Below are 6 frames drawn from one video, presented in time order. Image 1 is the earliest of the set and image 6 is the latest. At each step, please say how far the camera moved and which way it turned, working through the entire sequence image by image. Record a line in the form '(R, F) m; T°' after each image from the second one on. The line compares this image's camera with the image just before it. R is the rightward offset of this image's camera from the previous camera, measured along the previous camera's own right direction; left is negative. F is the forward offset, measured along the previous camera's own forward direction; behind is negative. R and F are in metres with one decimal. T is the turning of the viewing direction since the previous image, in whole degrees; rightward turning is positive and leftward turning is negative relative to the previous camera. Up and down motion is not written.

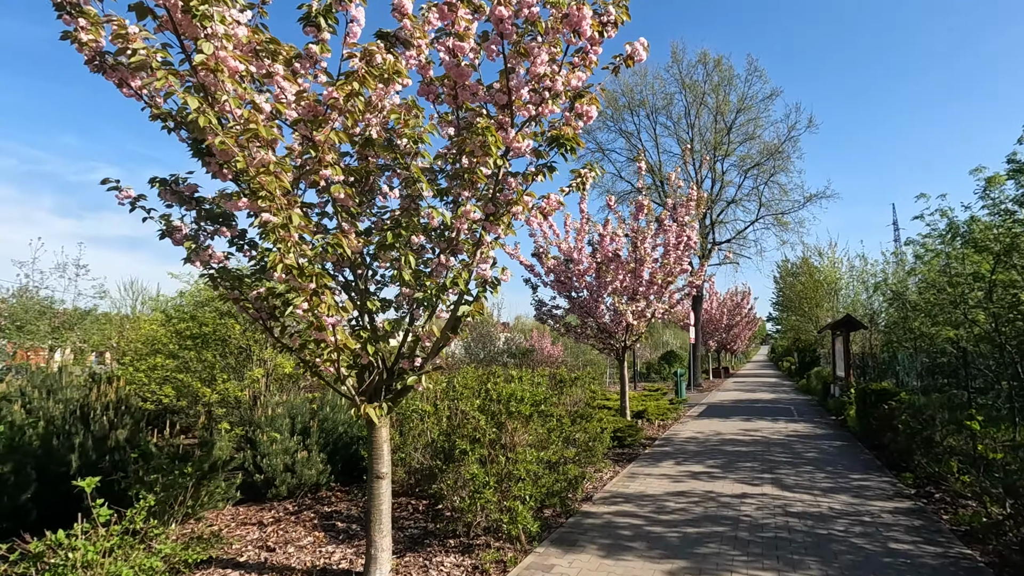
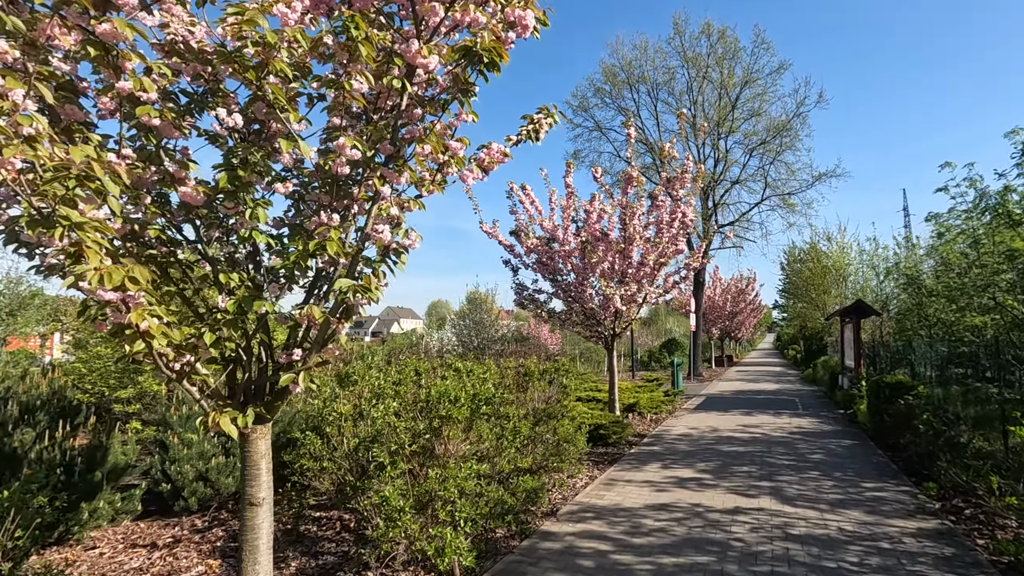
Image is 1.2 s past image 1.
(+0.5, +1.1) m; -1°
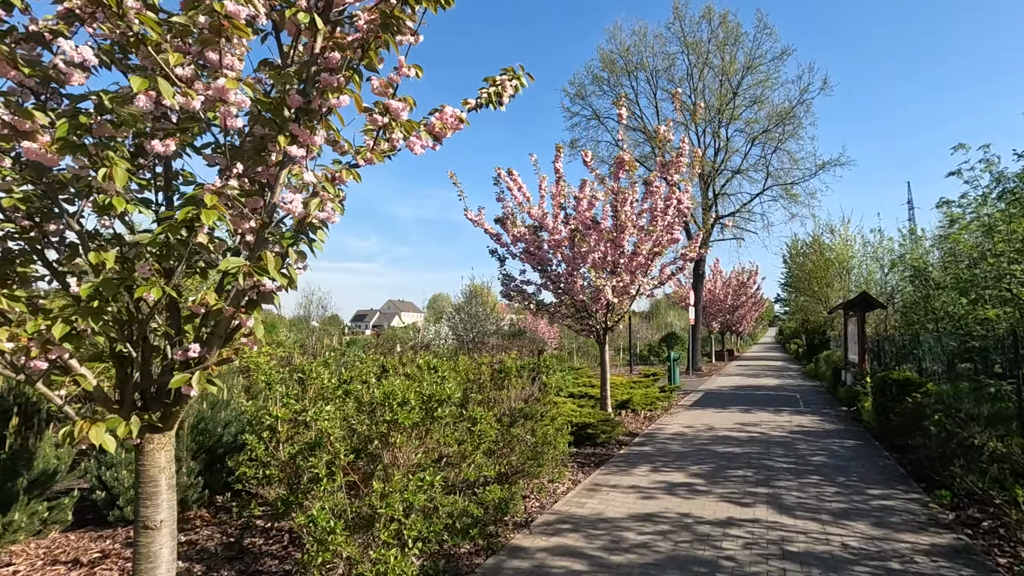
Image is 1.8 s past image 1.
(+0.3, +0.6) m; 0°
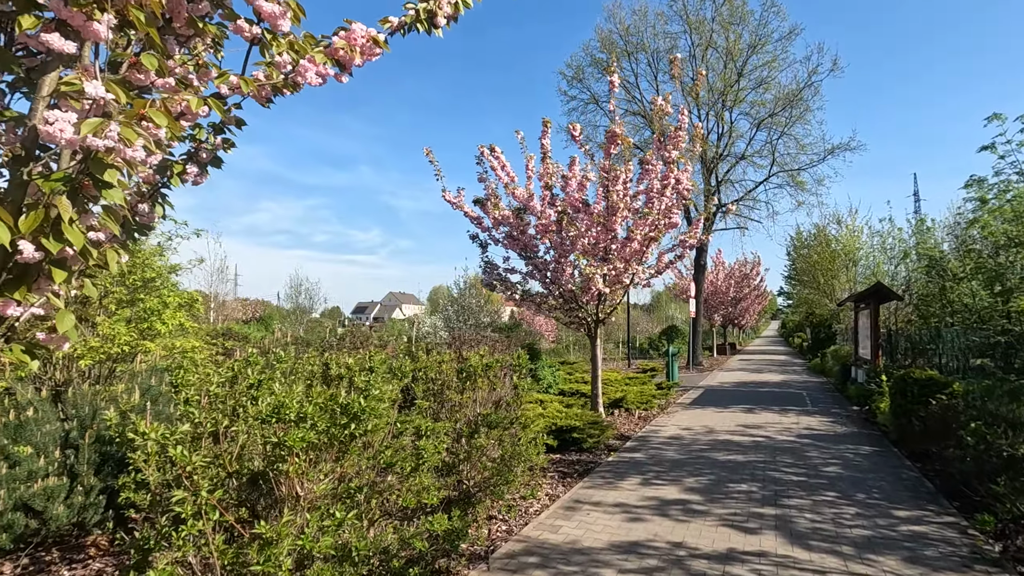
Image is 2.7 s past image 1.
(+0.3, +0.9) m; 0°
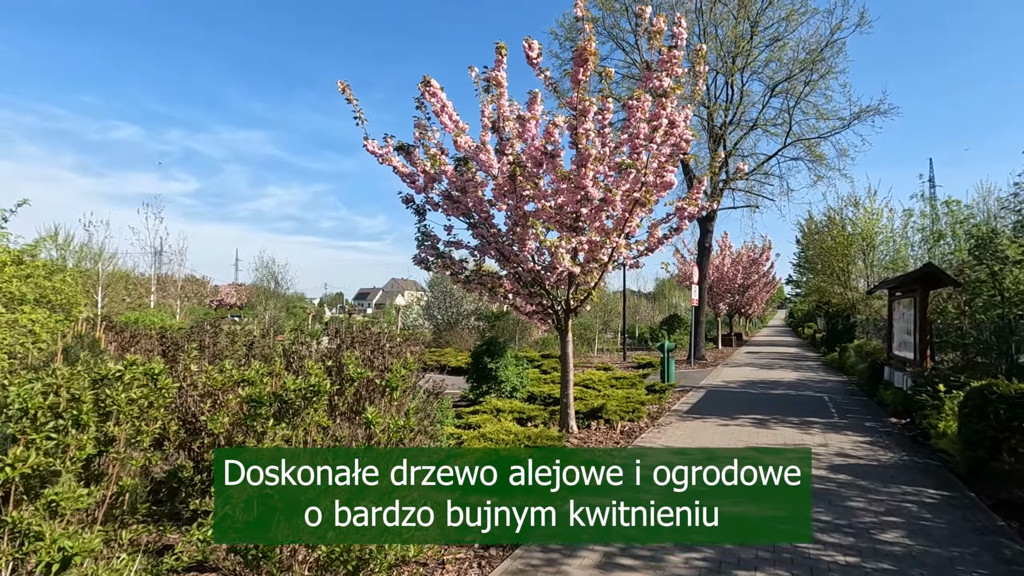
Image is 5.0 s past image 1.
(+0.8, +2.3) m; -1°
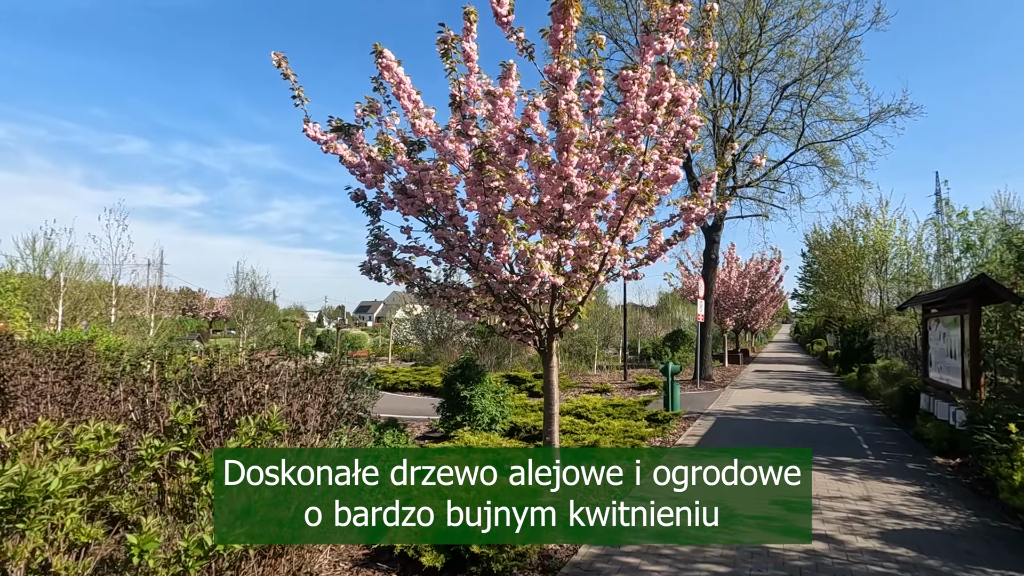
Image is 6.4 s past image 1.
(+0.3, +1.4) m; 0°
